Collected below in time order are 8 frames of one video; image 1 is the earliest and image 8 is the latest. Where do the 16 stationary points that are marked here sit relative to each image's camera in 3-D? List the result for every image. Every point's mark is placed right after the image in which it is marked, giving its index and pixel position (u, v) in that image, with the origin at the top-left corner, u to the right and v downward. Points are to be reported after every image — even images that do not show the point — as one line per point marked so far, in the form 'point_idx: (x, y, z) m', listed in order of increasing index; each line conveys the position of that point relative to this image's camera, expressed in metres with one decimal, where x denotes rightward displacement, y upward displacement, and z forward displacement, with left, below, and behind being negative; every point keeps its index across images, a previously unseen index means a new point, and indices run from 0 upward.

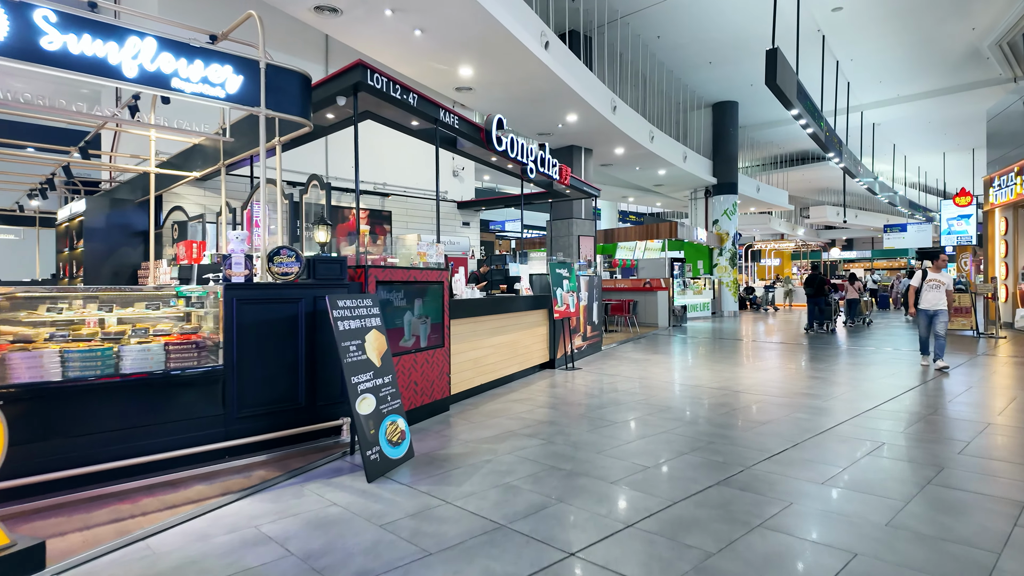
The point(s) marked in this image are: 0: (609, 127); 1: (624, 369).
0: (+1.8, +3.0, +10.9) m
1: (+1.3, -0.9, +6.8) m
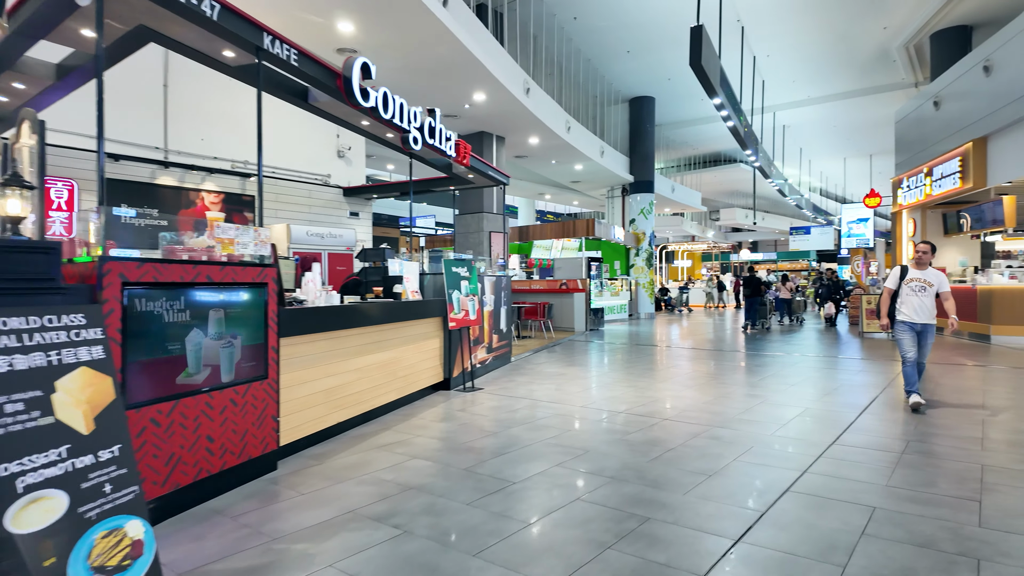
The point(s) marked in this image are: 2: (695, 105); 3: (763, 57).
0: (+0.1, +3.0, +9.8) m
1: (+0.2, -1.0, +5.7) m
2: (+5.0, +5.1, +16.2) m
3: (+5.6, +5.2, +13.2) m
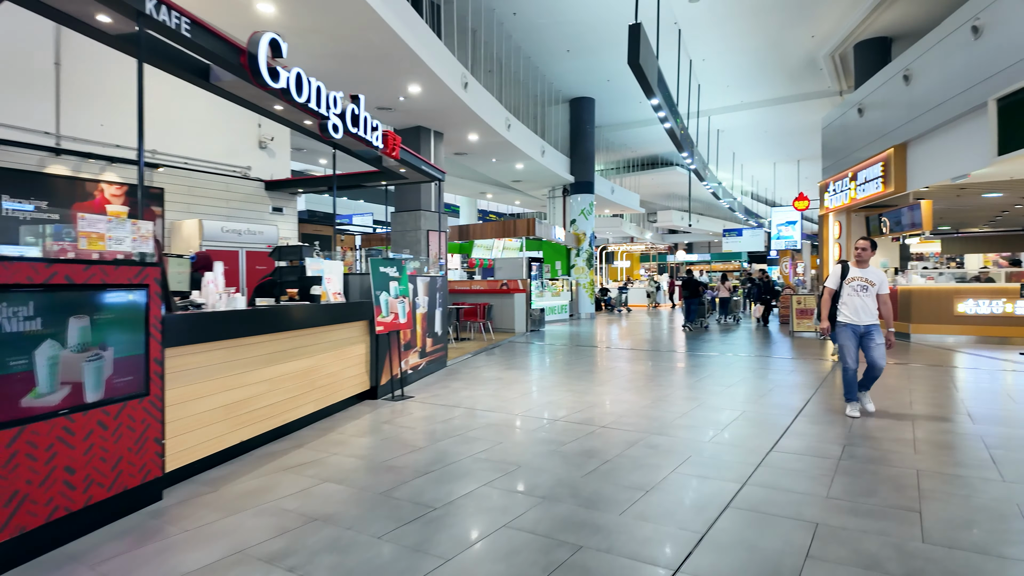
0: (-0.9, +3.0, +9.5) m
1: (-0.4, -1.0, +5.4) m
2: (+3.4, +5.0, +16.4) m
3: (+4.2, +5.2, +13.4) m
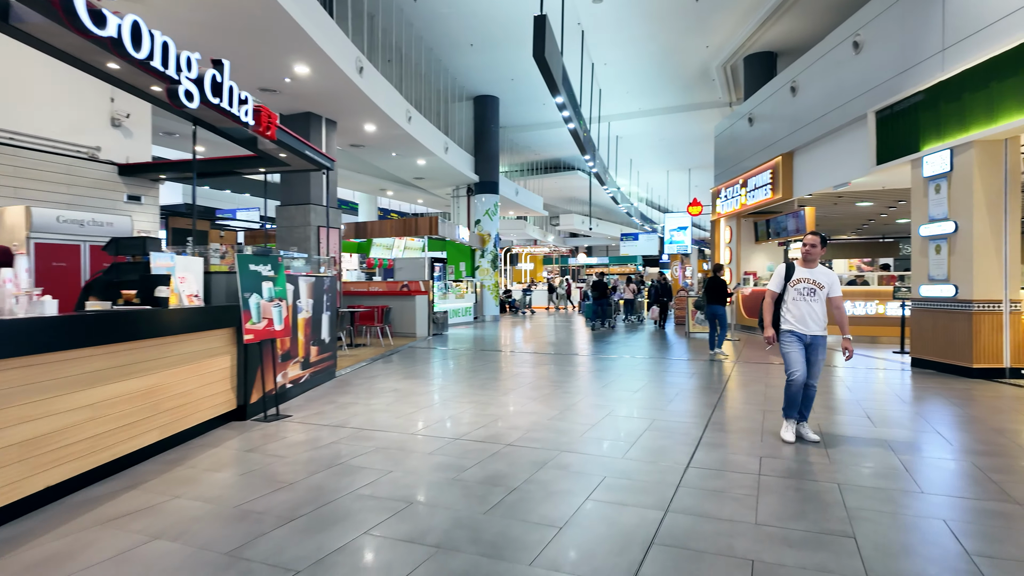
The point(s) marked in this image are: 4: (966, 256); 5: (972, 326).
0: (-2.4, +2.9, +8.8) m
1: (-1.3, -1.0, +4.8) m
2: (+0.7, +5.0, +16.3) m
3: (+2.0, +5.1, +13.5) m
4: (+4.5, +0.3, +5.8) m
5: (+4.5, -0.4, +5.7) m
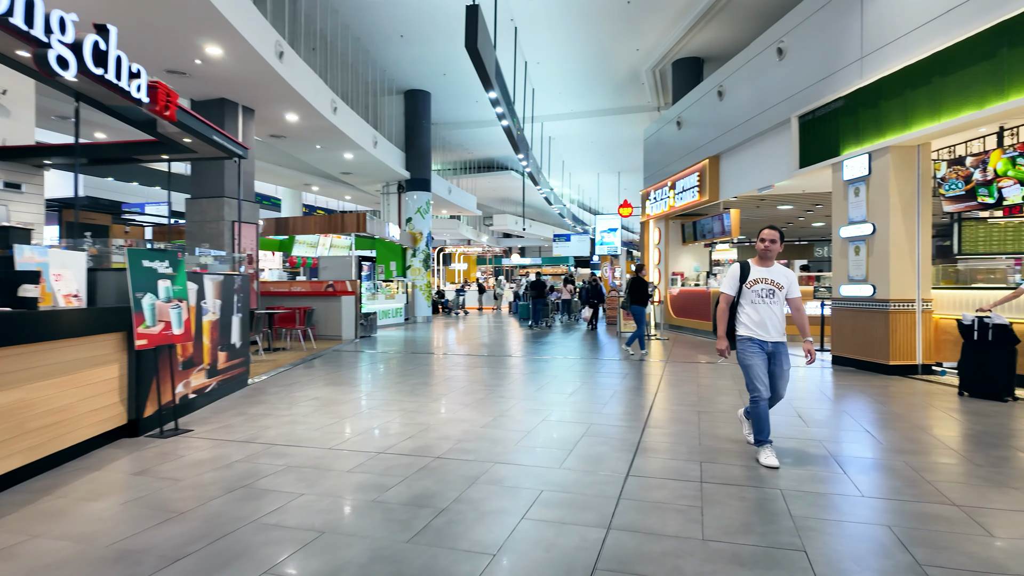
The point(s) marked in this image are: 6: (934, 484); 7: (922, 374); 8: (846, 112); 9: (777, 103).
0: (-3.4, +2.9, +8.2) m
1: (-1.8, -1.0, +4.4) m
2: (-1.2, +5.0, +16.0) m
3: (+0.5, +5.1, +13.4) m
4: (+3.8, +0.3, +6.0) m
5: (+3.8, -0.4, +5.9) m
6: (+2.1, -1.0, +2.9) m
7: (+4.1, -0.9, +5.9) m
8: (+3.8, +2.0, +6.6) m
9: (+3.7, +2.6, +8.1) m
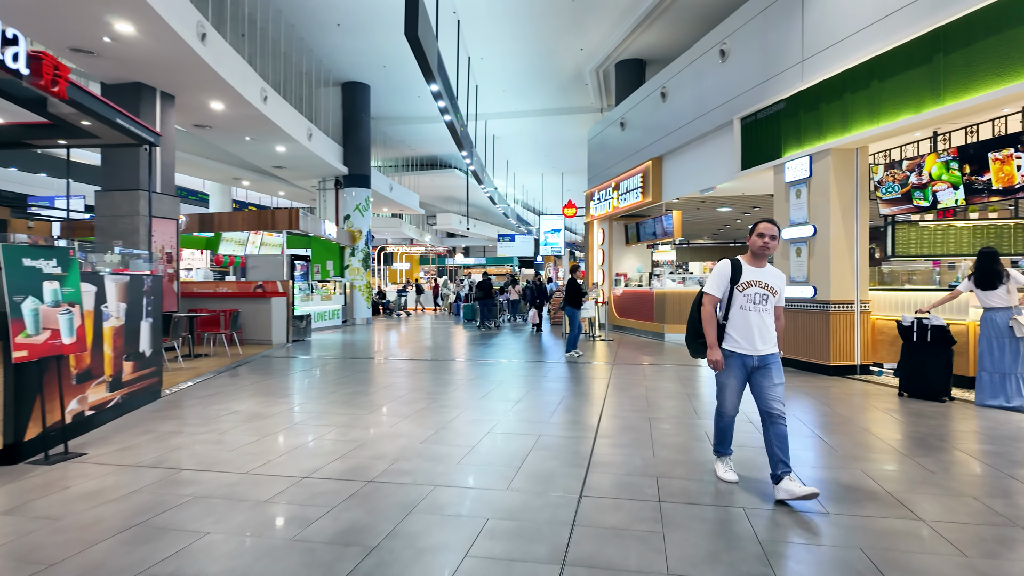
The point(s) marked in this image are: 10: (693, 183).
0: (-4.1, +2.9, +7.6) m
1: (-2.2, -1.0, +3.9) m
2: (-2.7, +5.0, +15.5) m
3: (-0.8, +5.1, +13.1) m
4: (+3.2, +0.3, +6.0) m
5: (+3.2, -0.4, +6.0) m
6: (+1.8, -1.0, +2.8) m
7: (+3.6, -0.9, +6.0) m
8: (+3.1, +2.0, +6.6) m
9: (+2.9, +2.6, +8.2) m
10: (+2.9, +1.7, +9.2) m
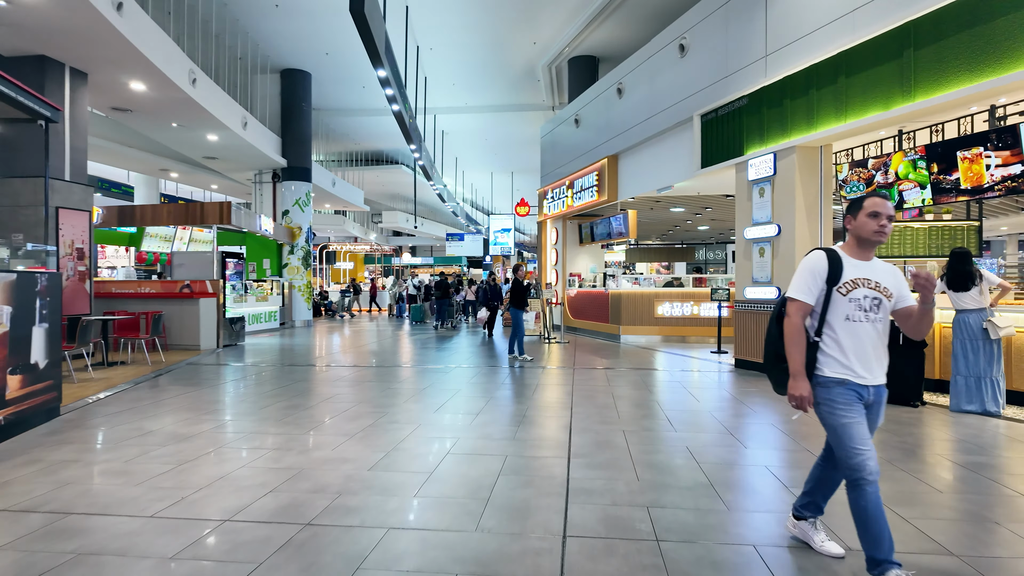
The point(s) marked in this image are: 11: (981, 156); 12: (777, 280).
0: (-4.7, +2.9, +6.8) m
1: (-2.4, -1.0, +3.3) m
2: (-4.0, +5.0, +14.8) m
3: (-1.8, +5.1, +12.5) m
4: (+2.8, +0.3, +5.9) m
5: (+2.8, -0.4, +5.8) m
6: (+1.7, -1.0, +2.5) m
7: (+3.1, -0.9, +5.9) m
8: (+2.6, +2.0, +6.5) m
9: (+2.3, +2.6, +8.0) m
10: (+2.1, +1.7, +9.0) m
11: (+3.6, +1.0, +4.5) m
12: (+2.7, +0.1, +6.1) m
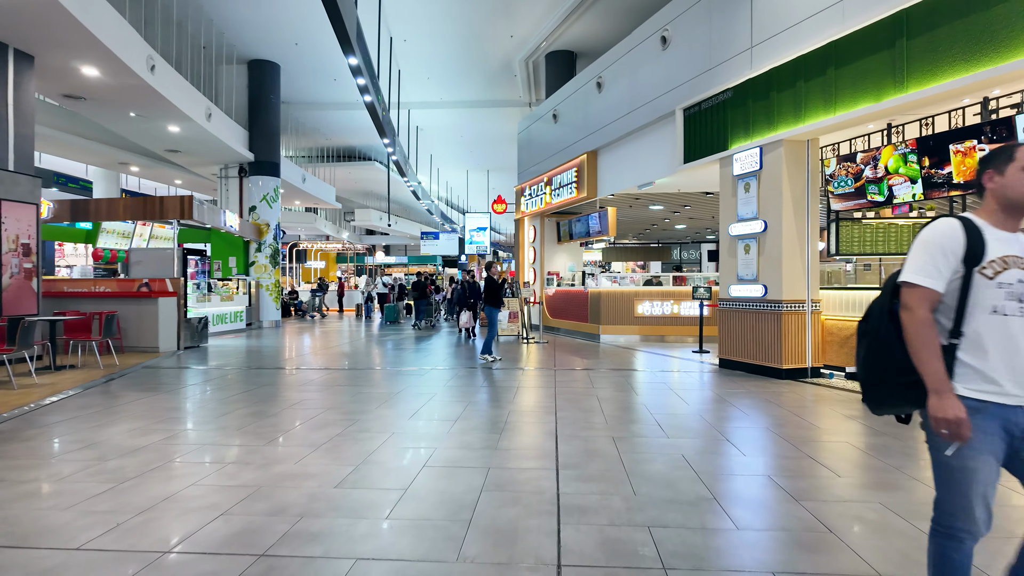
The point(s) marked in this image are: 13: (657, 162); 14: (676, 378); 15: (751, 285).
0: (-4.9, +2.9, +6.3) m
1: (-2.5, -1.0, +2.9) m
2: (-4.6, +5.0, +14.3) m
3: (-2.3, +5.1, +12.2) m
4: (+2.6, +0.3, +5.7) m
5: (+2.6, -0.4, +5.7) m
6: (+1.6, -1.0, +2.3) m
7: (+2.9, -0.9, +5.7) m
8: (+2.4, +2.0, +6.3) m
9: (+2.0, +2.6, +7.8) m
10: (+1.8, +1.7, +8.8) m
11: (+3.5, +1.0, +4.4) m
12: (+2.5, +0.1, +5.9) m
13: (+2.0, +1.7, +7.9) m
14: (+1.8, -1.0, +6.5) m
15: (+2.5, 0.0, +6.0) m
